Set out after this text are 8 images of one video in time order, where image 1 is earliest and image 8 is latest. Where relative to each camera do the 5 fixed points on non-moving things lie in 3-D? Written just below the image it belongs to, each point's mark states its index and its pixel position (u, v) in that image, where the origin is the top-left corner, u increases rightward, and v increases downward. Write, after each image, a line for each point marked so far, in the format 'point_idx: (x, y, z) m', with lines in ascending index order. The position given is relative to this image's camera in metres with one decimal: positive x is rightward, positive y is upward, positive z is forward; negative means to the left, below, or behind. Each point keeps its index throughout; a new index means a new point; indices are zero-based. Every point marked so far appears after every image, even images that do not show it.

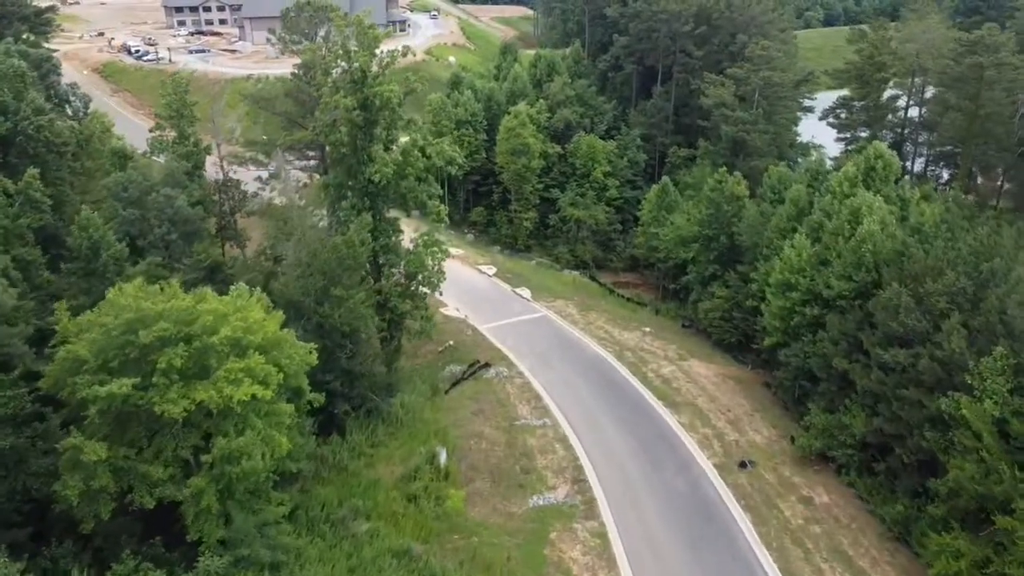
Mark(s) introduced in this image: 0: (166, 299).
0: (-7.8, -0.3, +18.2) m
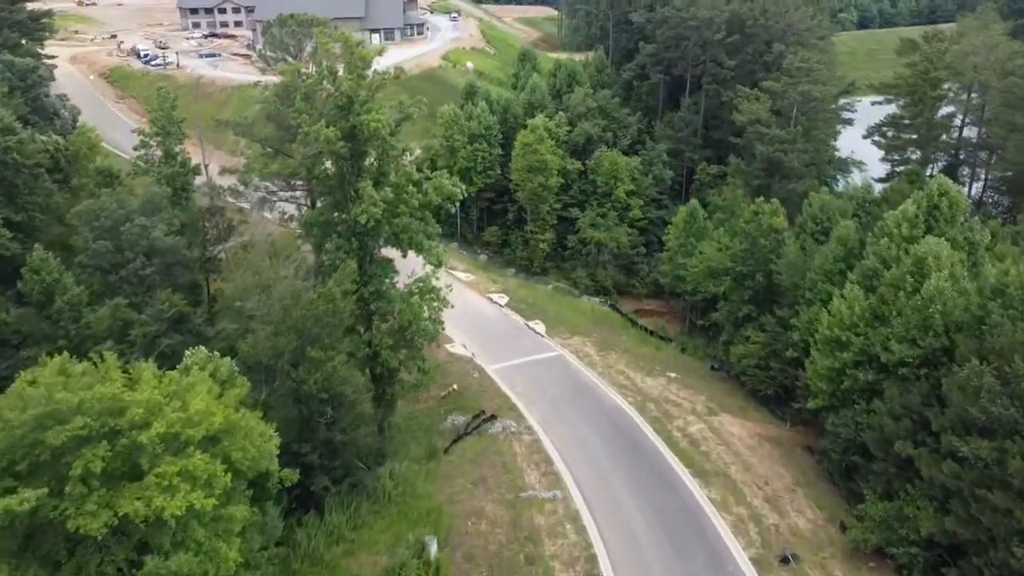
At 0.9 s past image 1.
0: (-7.8, -1.8, +15.0) m
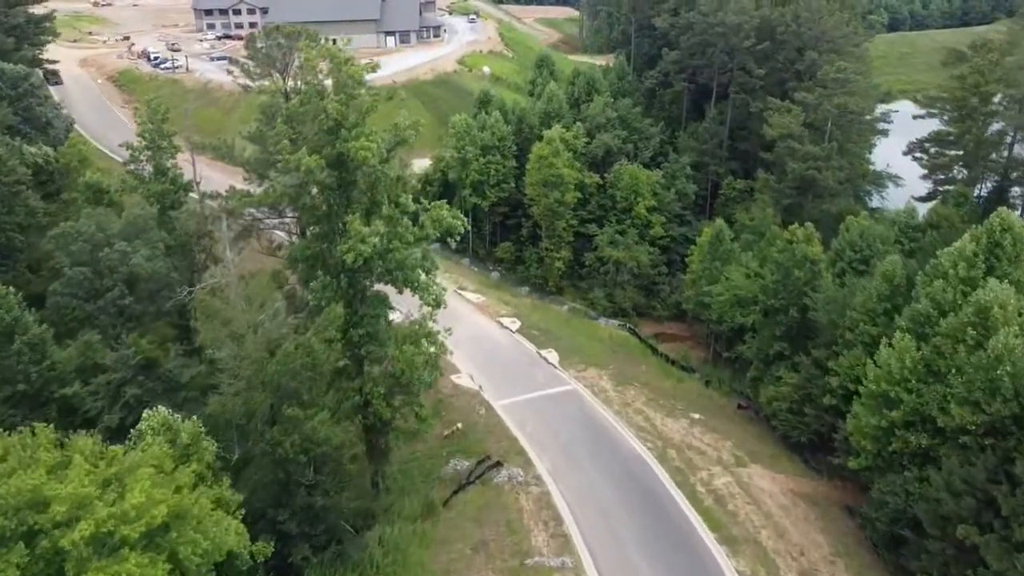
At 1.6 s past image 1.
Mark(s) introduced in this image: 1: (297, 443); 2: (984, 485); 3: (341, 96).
0: (-7.9, -2.9, +12.7) m
1: (-4.8, -3.5, +18.2) m
2: (+10.3, -4.3, +17.7) m
3: (-4.1, +4.6, +19.6) m
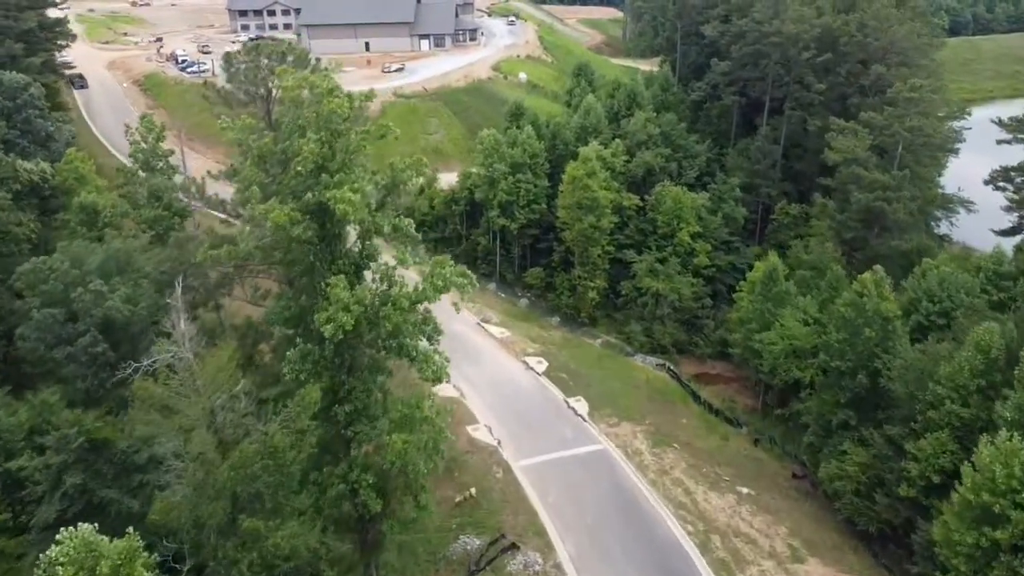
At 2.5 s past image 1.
0: (-8.0, -4.3, +9.6) m
1: (-4.7, -5.0, +14.8) m
2: (+10.4, -6.1, +13.6) m
3: (-3.8, +3.1, +16.2) m
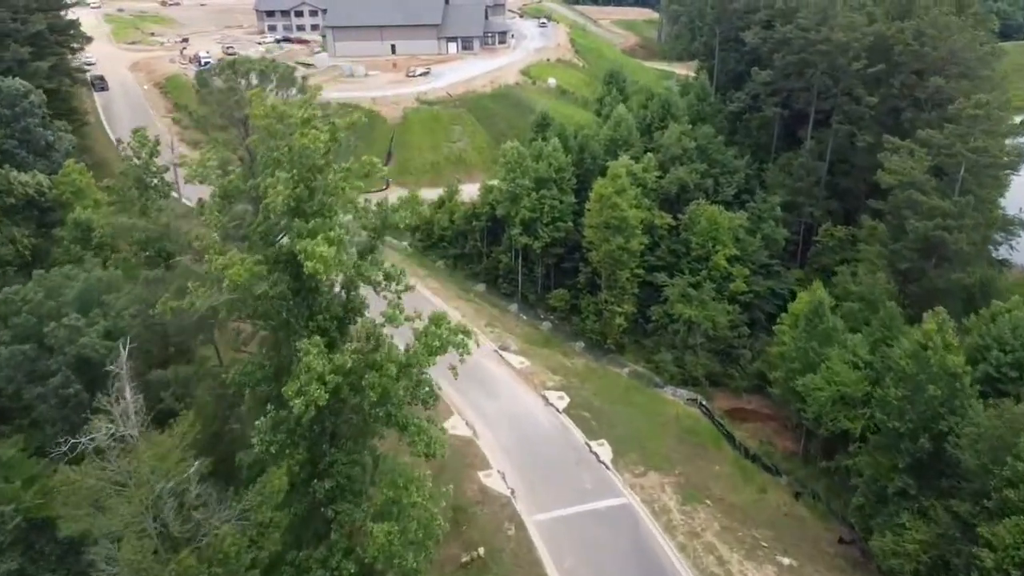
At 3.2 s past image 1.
0: (-8.2, -5.4, +7.3) m
1: (-4.8, -6.1, +12.4) m
2: (+10.3, -7.5, +10.6) m
3: (-3.6, +2.0, +13.8) m
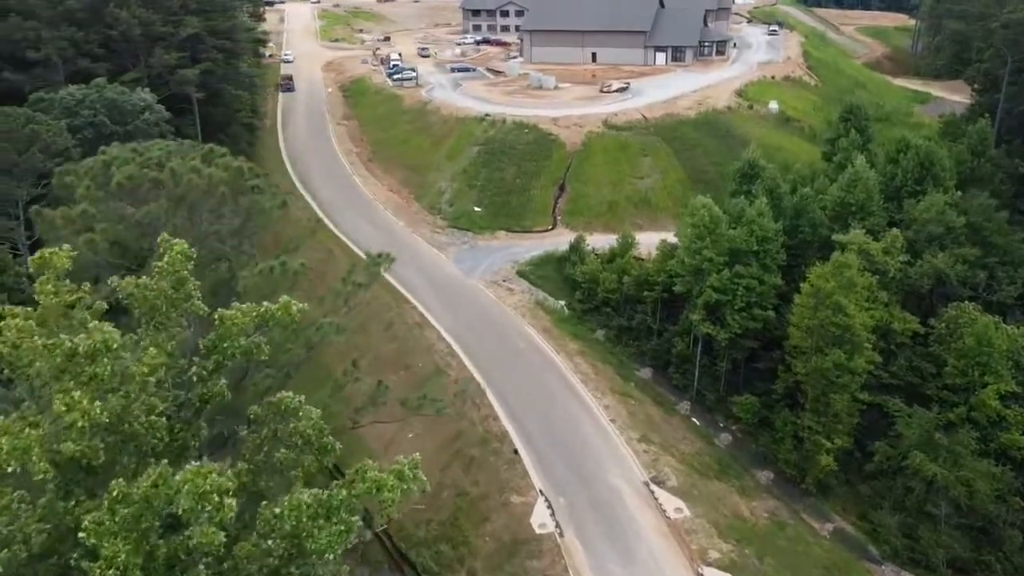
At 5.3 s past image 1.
0: (-10.0, -8.0, +1.0) m
1: (-5.5, -9.1, +5.1) m
2: (+8.4, -12.1, -0.2) m
3: (-3.2, -1.3, +6.0) m
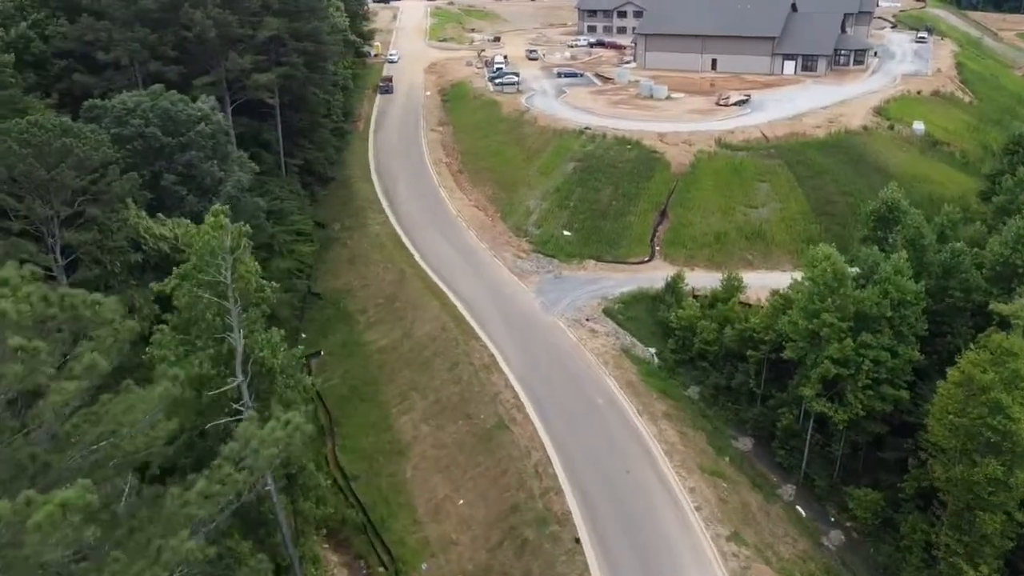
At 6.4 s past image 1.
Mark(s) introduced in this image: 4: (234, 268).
0: (-12.0, -9.2, -1.7) m
1: (-7.0, -10.5, +1.8) m
2: (+5.9, -14.3, -5.3) m
3: (-4.2, -2.8, +2.3) m
4: (-6.6, +0.8, +18.7) m
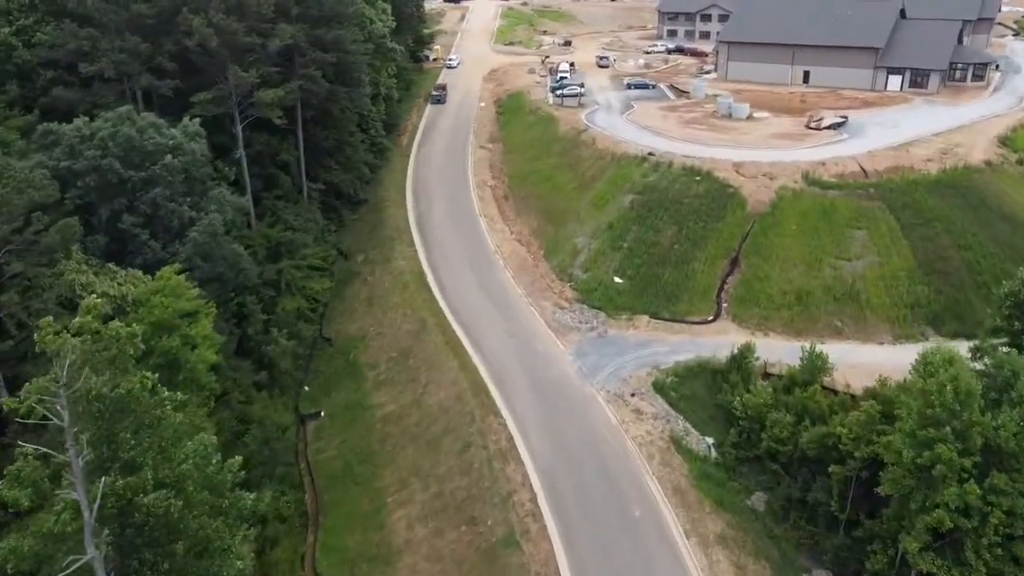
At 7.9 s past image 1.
0: (-14.7, -11.0, -6.1) m
1: (-9.4, -12.6, -3.0) m
2: (+2.5, -17.0, -11.4) m
3: (-6.3, -5.0, -2.8) m
4: (-6.9, -1.3, +13.7) m
